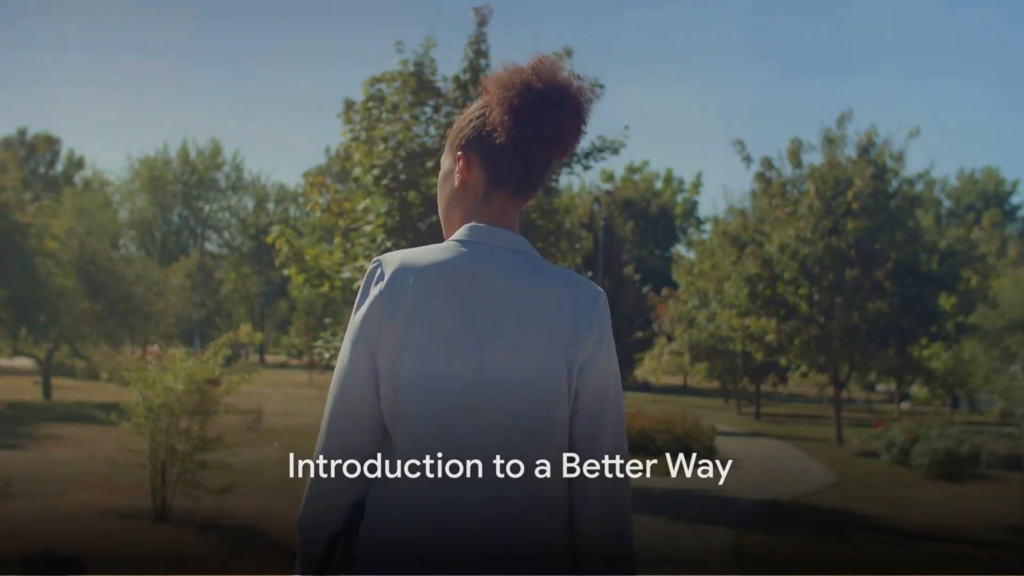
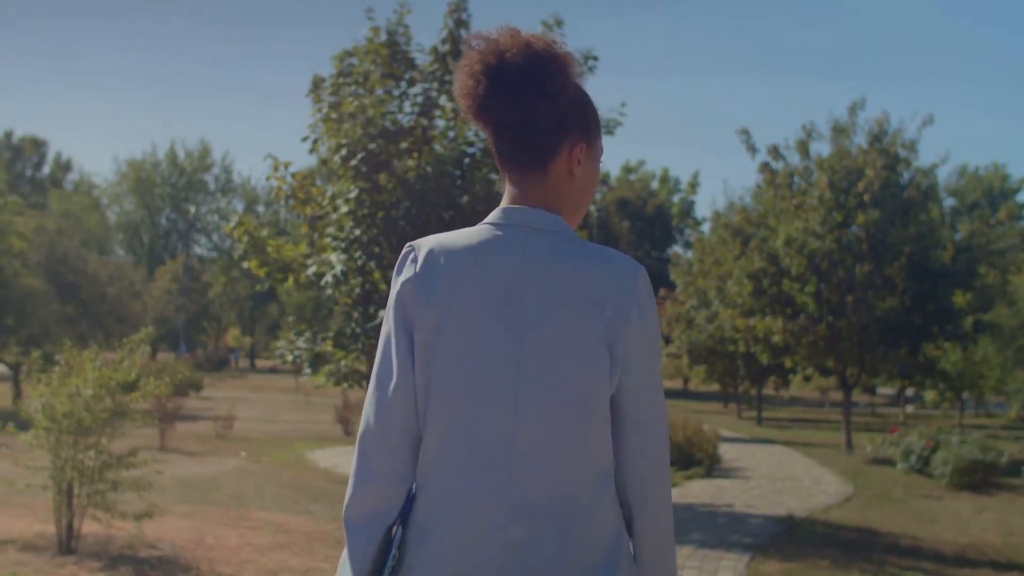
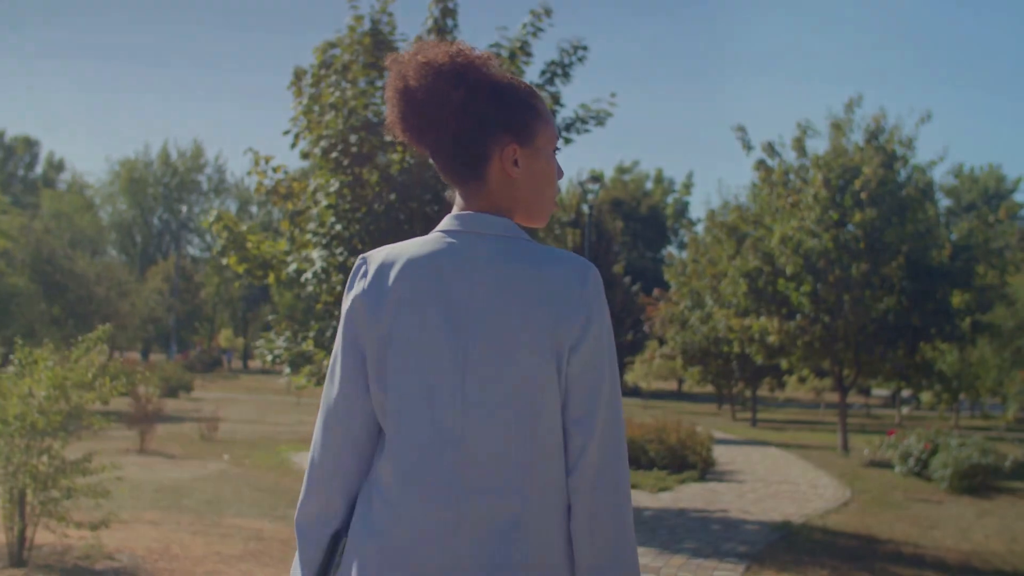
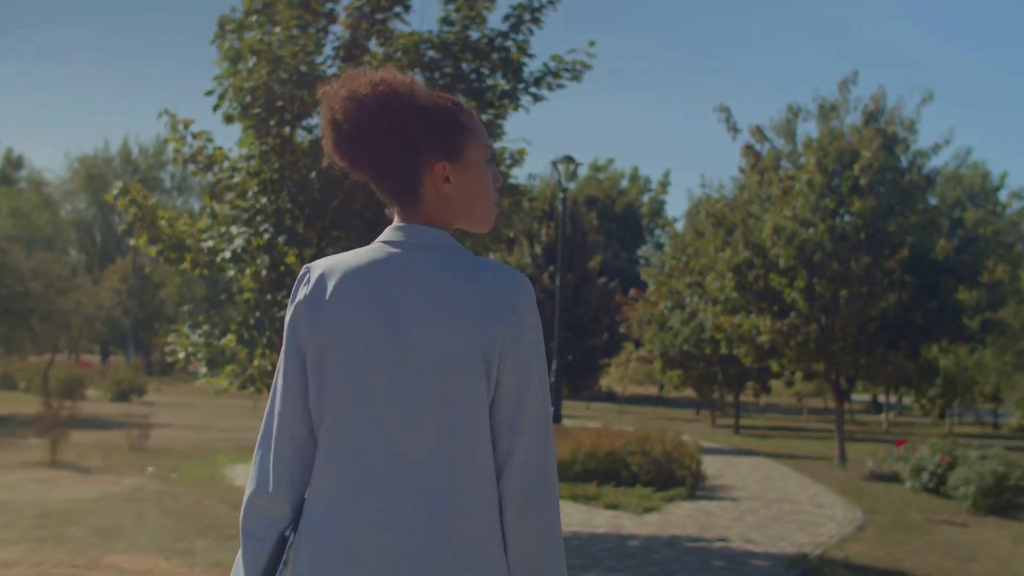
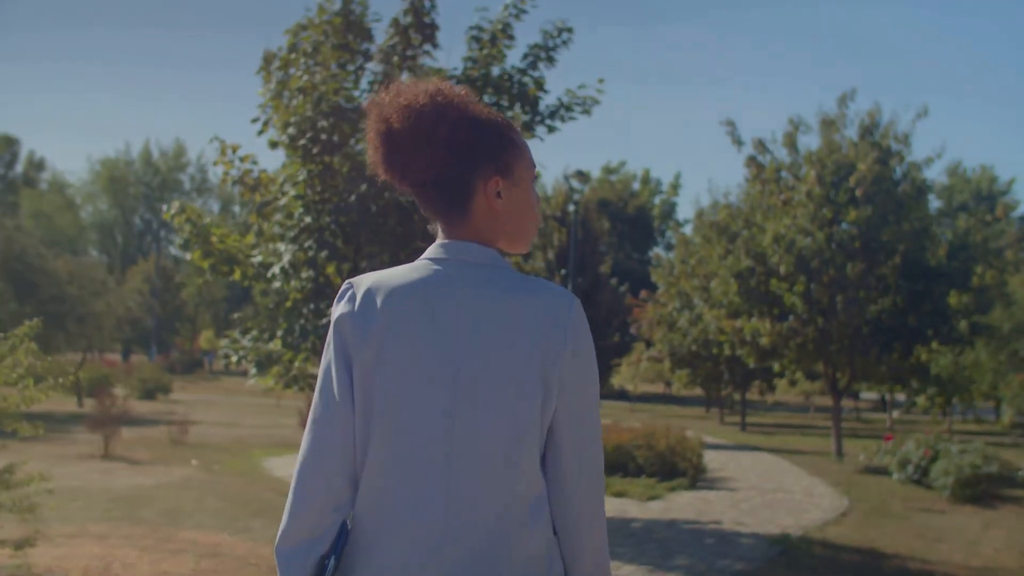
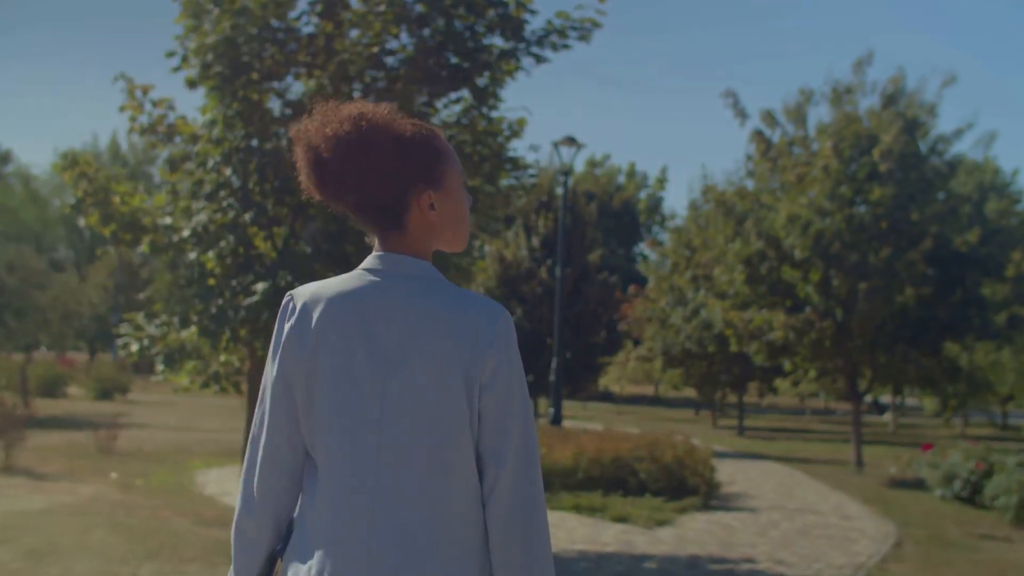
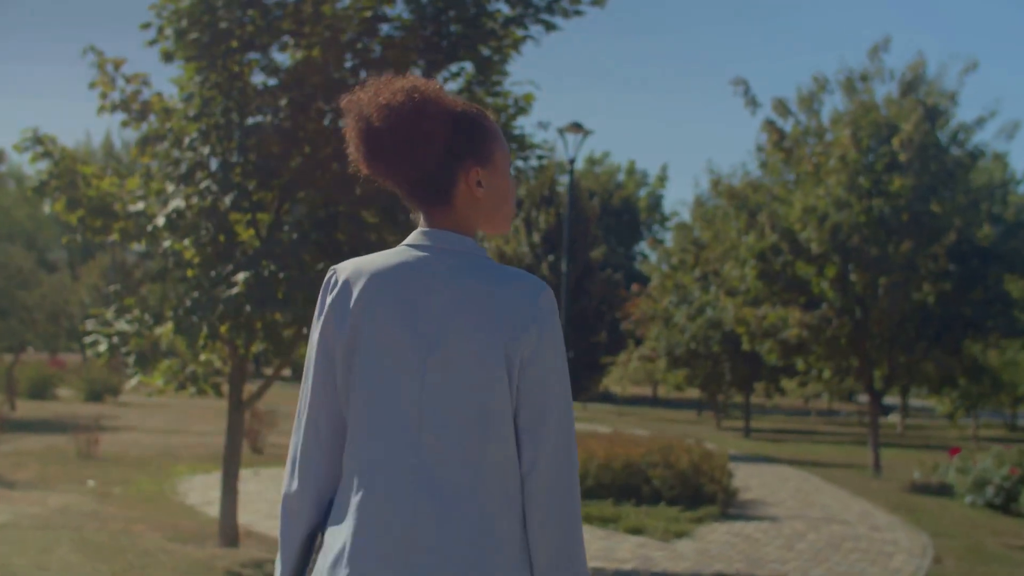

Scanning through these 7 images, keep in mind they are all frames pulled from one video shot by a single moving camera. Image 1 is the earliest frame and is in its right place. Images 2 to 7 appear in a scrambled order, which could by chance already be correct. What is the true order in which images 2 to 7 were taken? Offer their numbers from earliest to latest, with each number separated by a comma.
2, 3, 5, 4, 6, 7
